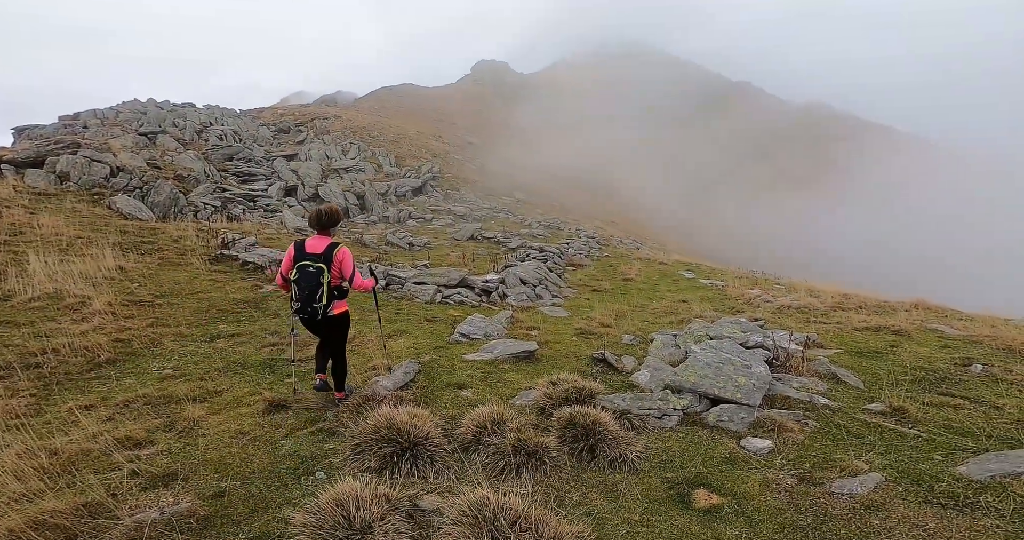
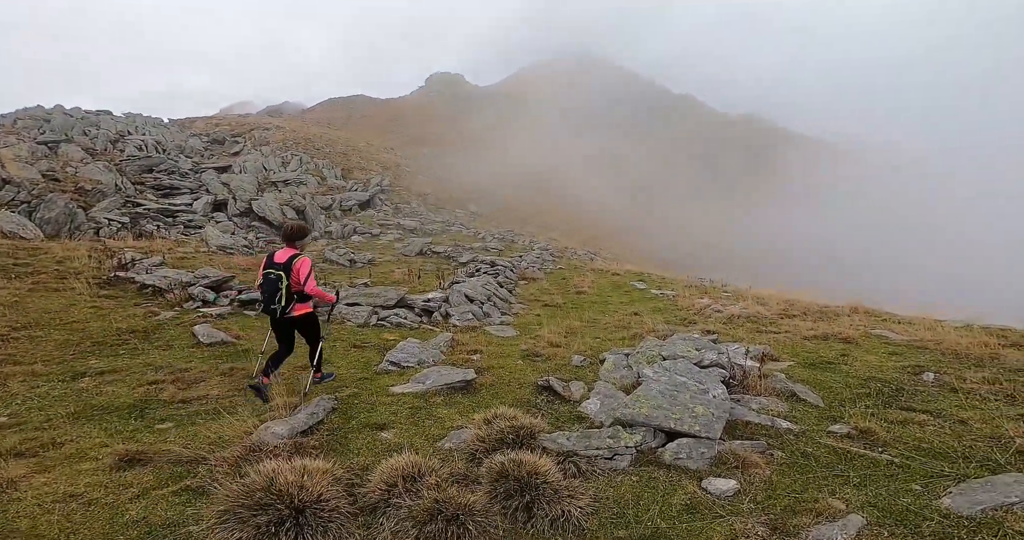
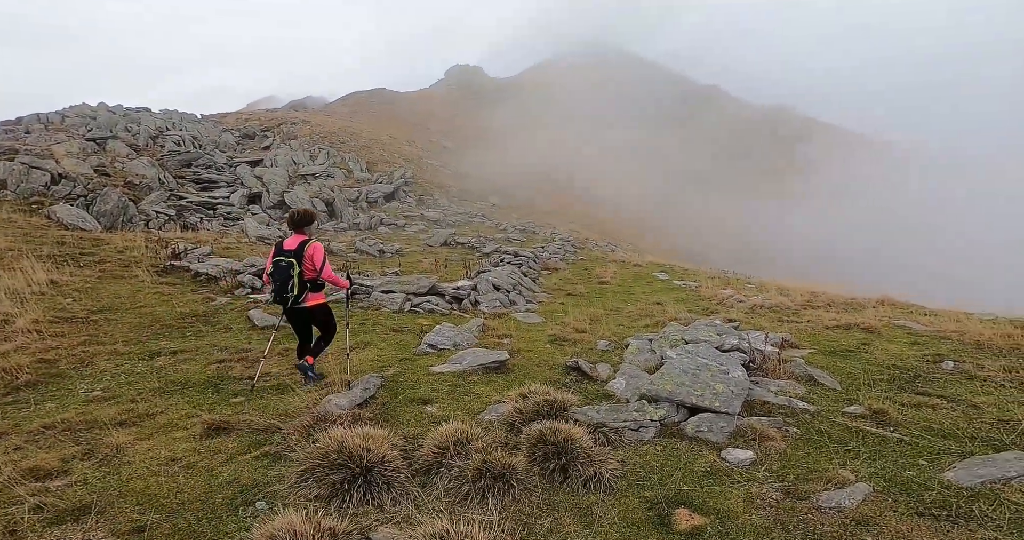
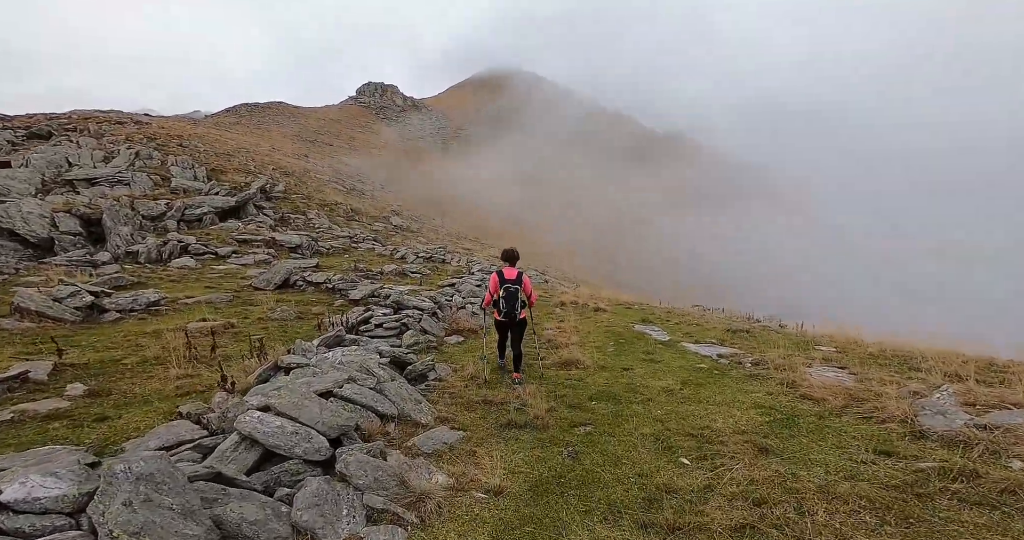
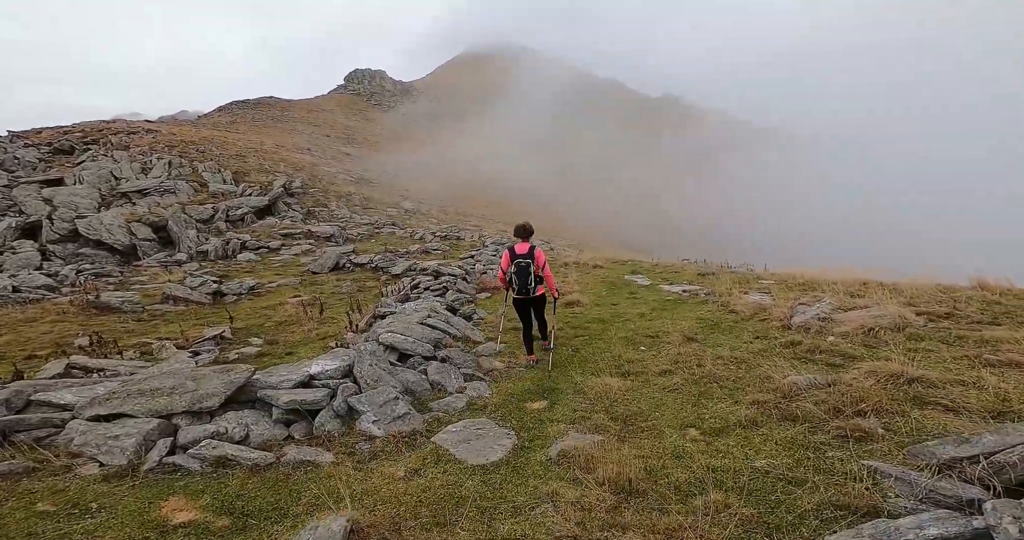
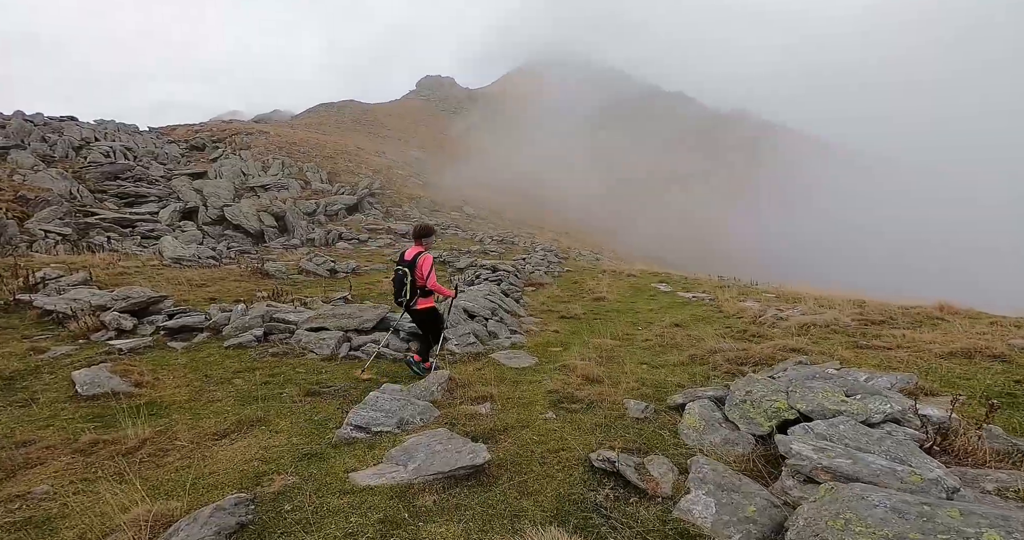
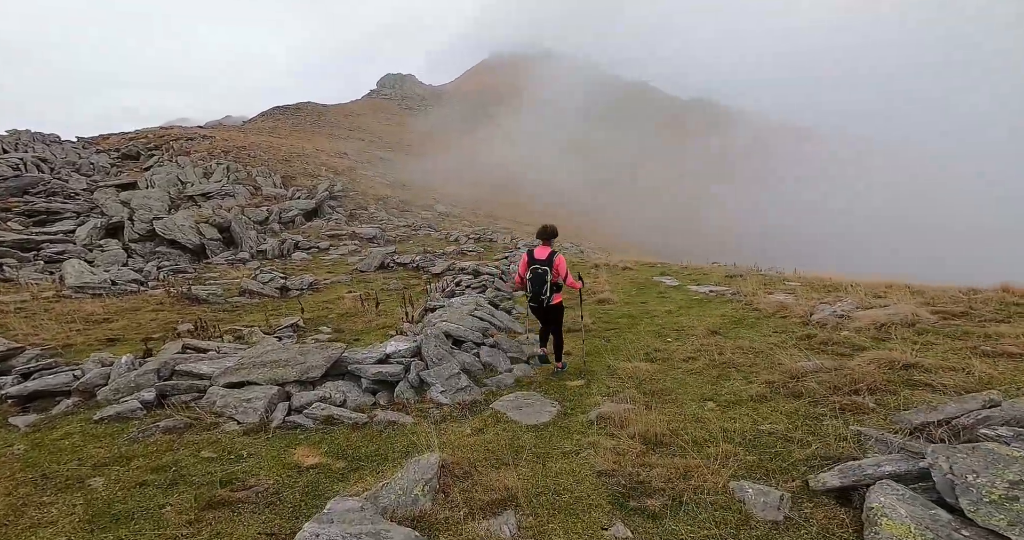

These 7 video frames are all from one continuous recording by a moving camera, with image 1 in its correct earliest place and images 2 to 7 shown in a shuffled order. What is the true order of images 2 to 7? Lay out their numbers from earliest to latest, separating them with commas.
3, 2, 6, 7, 5, 4
